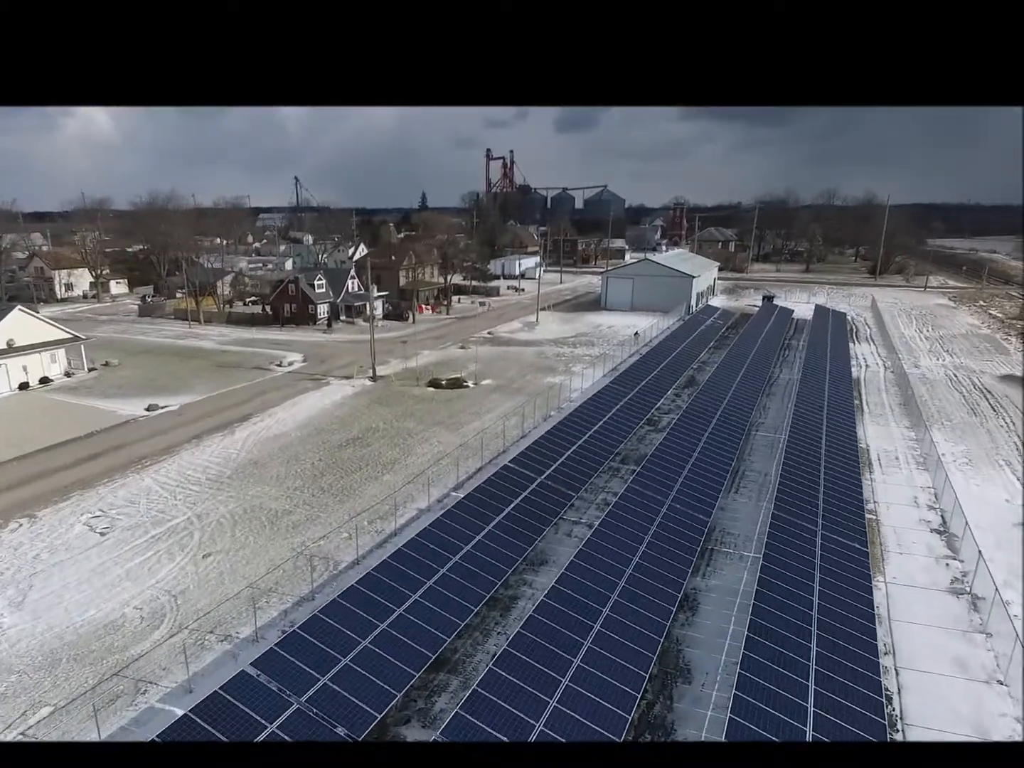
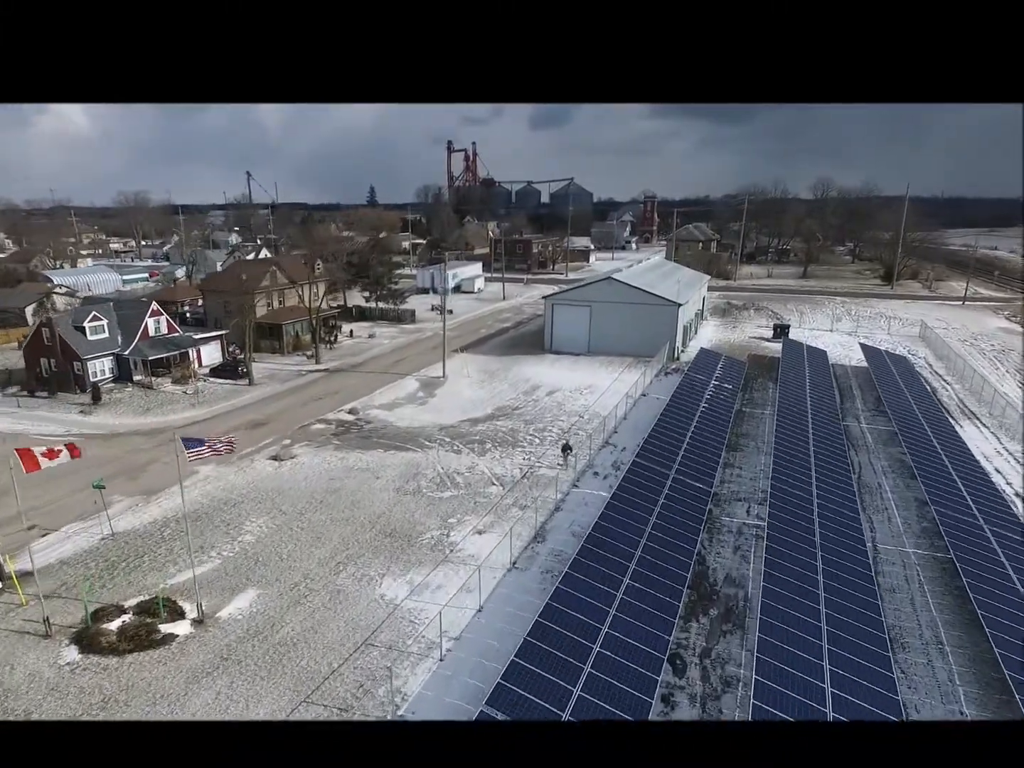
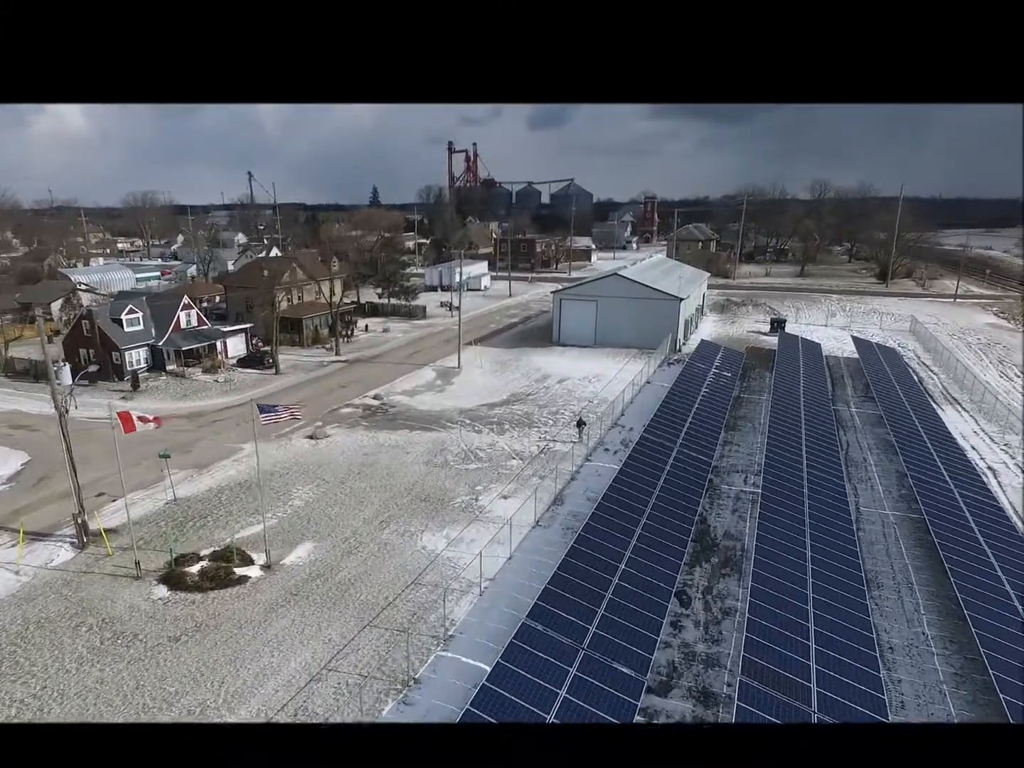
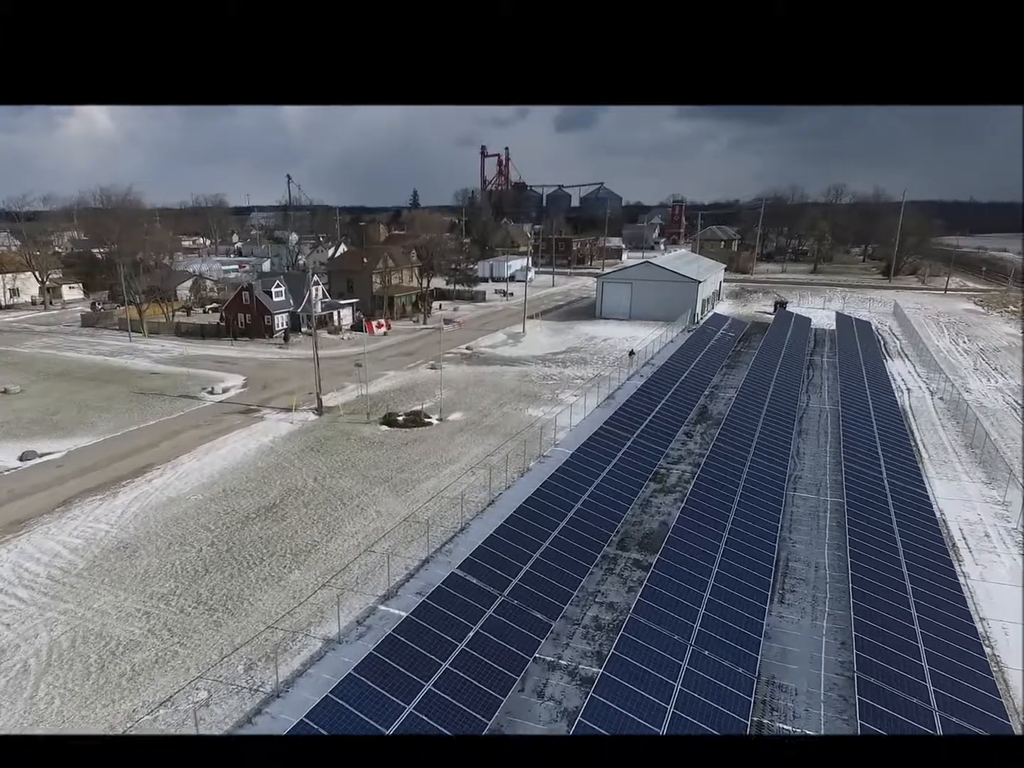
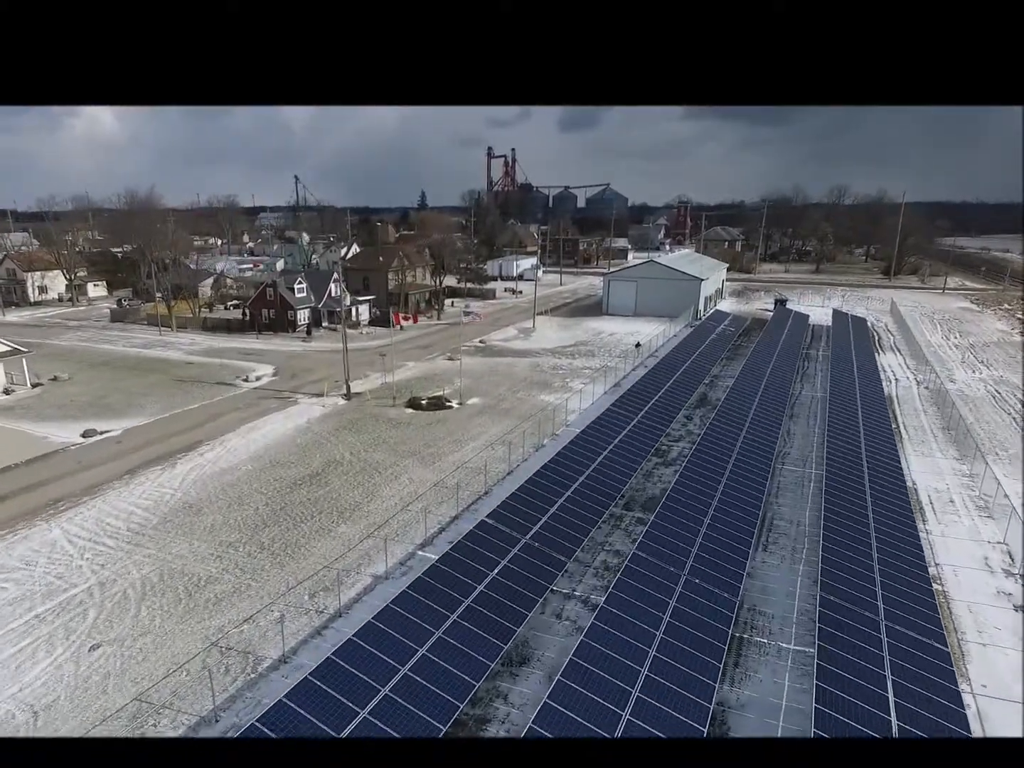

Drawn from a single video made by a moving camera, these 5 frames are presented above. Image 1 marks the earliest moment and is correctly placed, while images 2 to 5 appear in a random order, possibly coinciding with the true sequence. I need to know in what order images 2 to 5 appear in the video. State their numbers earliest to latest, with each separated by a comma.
5, 4, 3, 2
